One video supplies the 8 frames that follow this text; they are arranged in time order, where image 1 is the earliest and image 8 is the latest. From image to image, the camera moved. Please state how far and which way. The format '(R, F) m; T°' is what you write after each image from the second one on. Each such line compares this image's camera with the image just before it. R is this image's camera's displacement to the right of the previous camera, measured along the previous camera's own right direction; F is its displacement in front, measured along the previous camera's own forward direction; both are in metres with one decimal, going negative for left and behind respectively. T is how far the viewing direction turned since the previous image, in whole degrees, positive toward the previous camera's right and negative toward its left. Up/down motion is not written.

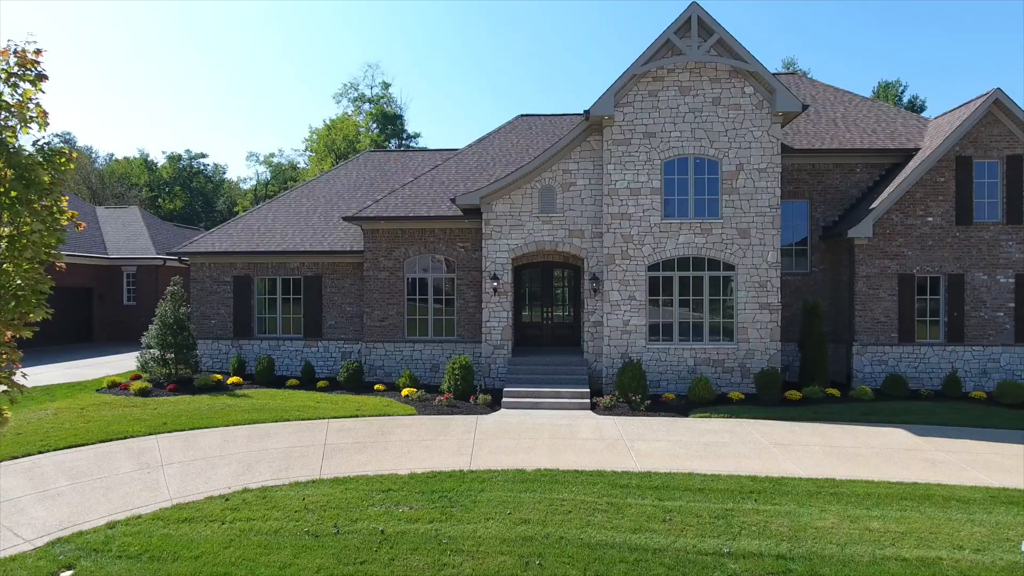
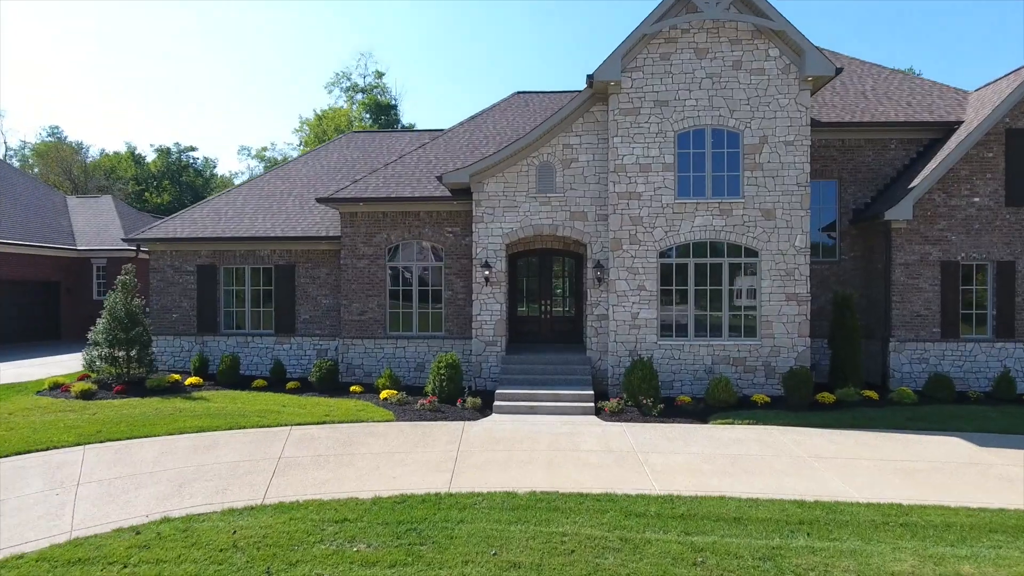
(+0.1, +1.7) m; 0°
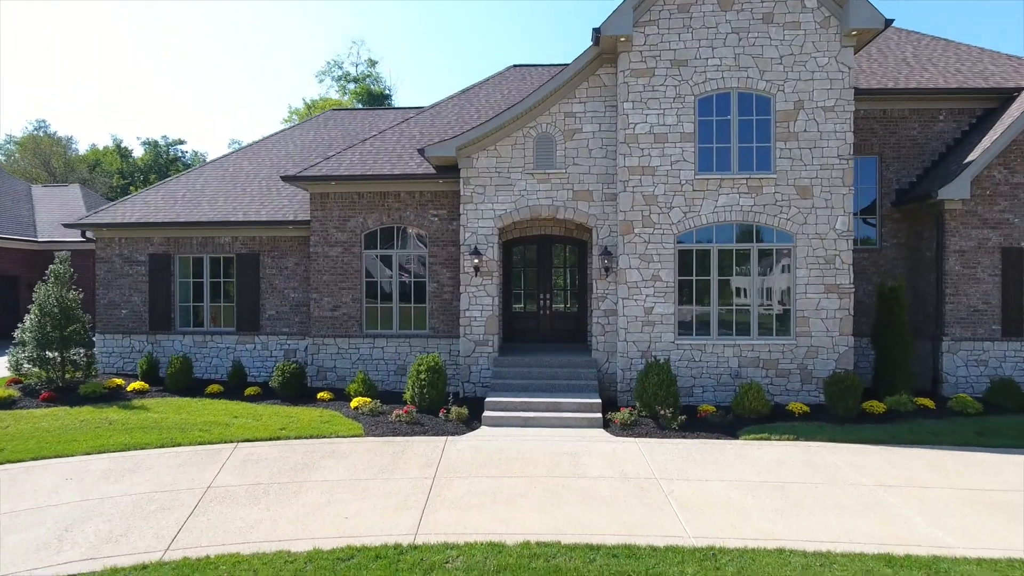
(+0.1, +1.9) m; 0°
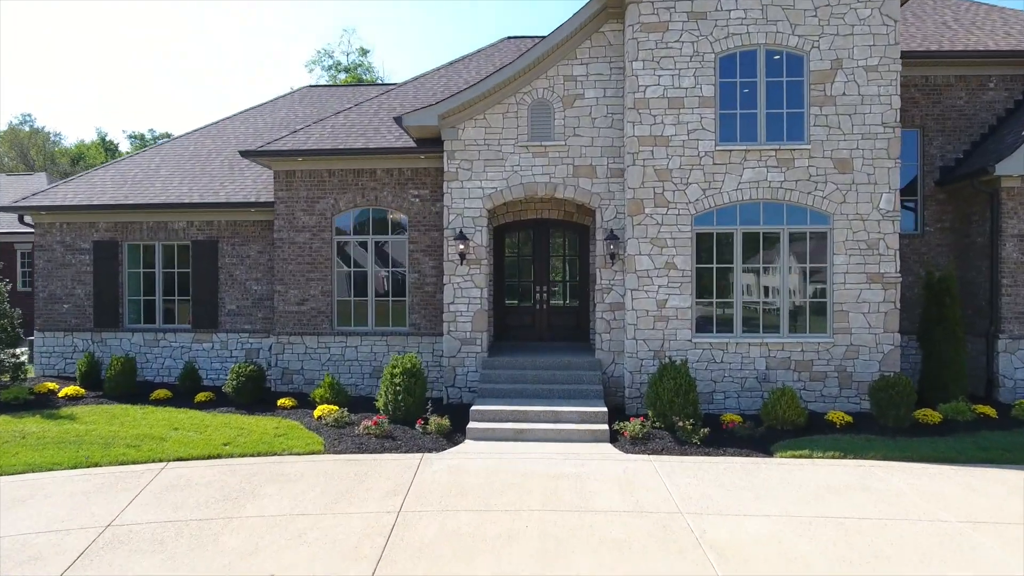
(+0.1, +1.6) m; 0°
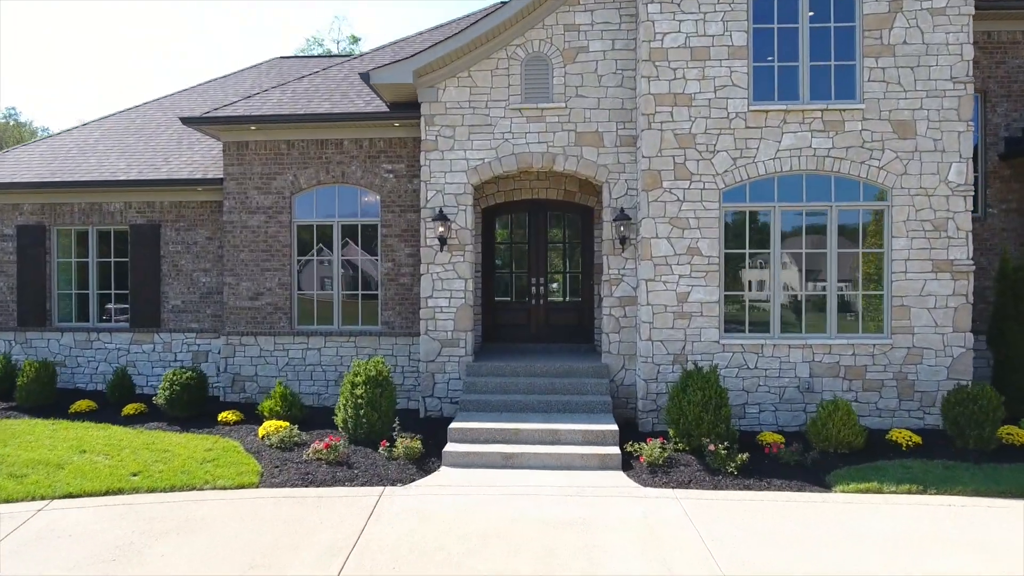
(+0.1, +1.7) m; 0°
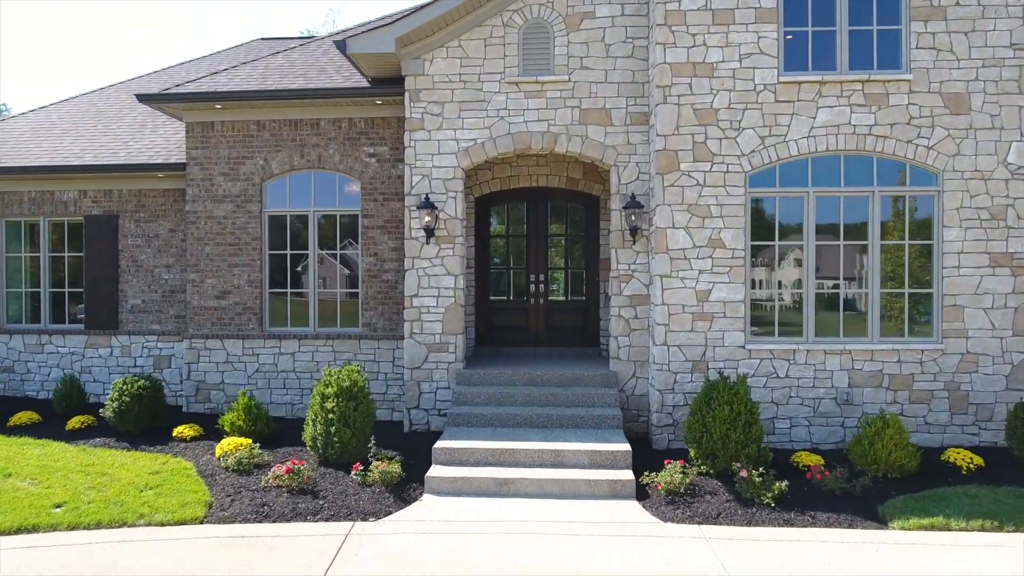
(0.0, +1.0) m; 0°
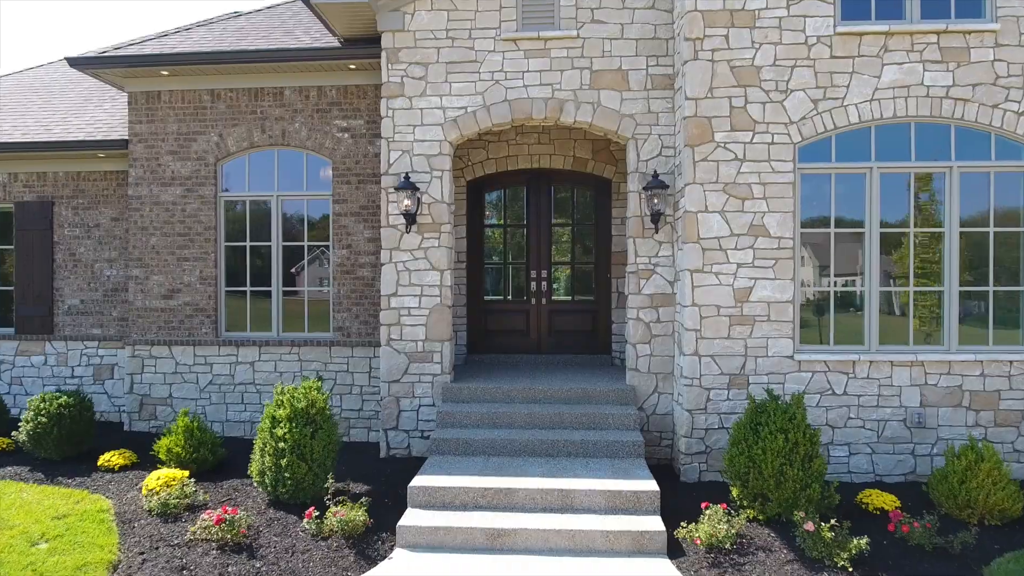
(0.0, +1.3) m; 0°
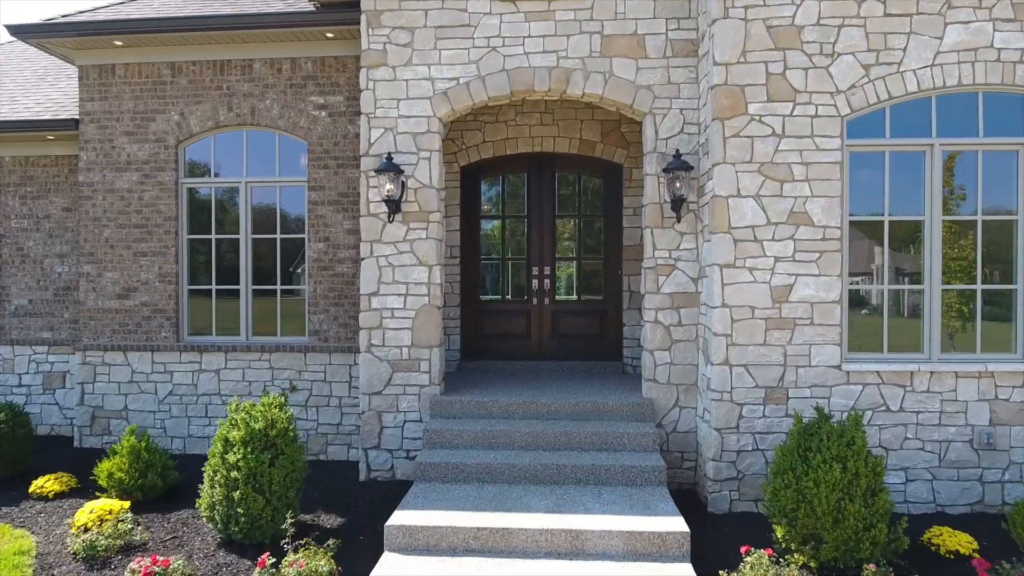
(0.0, +0.8) m; 0°
